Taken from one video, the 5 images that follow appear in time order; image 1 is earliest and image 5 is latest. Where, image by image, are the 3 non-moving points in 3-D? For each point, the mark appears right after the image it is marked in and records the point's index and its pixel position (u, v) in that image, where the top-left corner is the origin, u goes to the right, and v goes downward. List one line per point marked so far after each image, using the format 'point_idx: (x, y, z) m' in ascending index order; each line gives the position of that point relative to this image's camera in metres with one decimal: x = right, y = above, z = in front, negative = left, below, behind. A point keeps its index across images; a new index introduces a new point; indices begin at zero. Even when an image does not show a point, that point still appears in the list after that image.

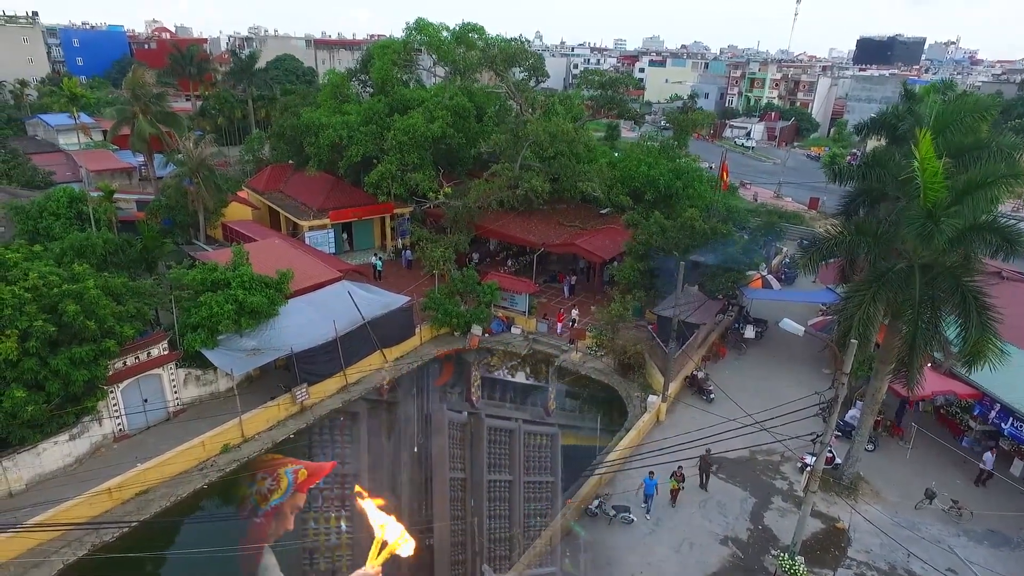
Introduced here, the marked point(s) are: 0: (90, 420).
0: (-10.0, -3.1, +14.0) m
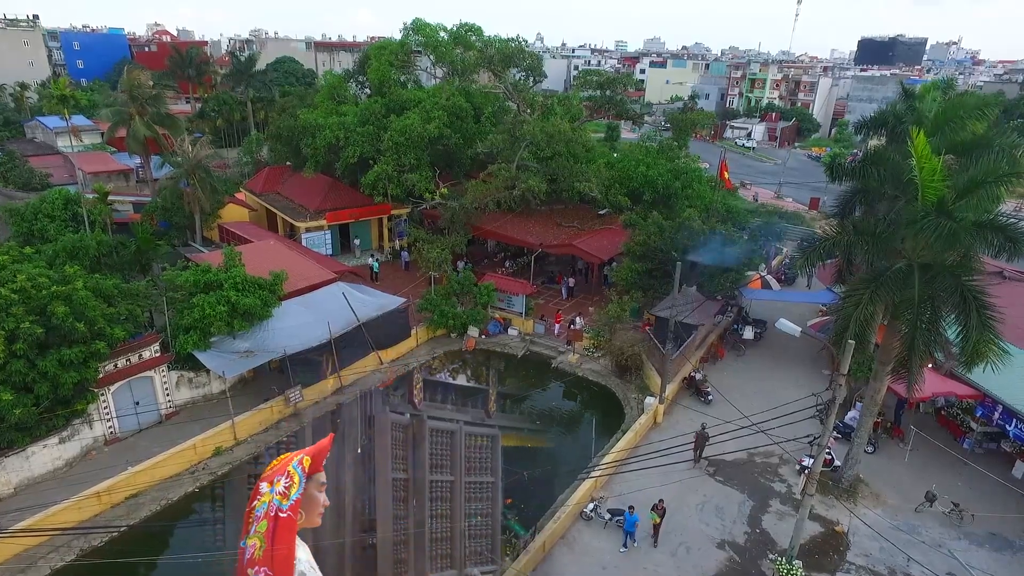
0: (-10.1, -3.2, +13.8) m
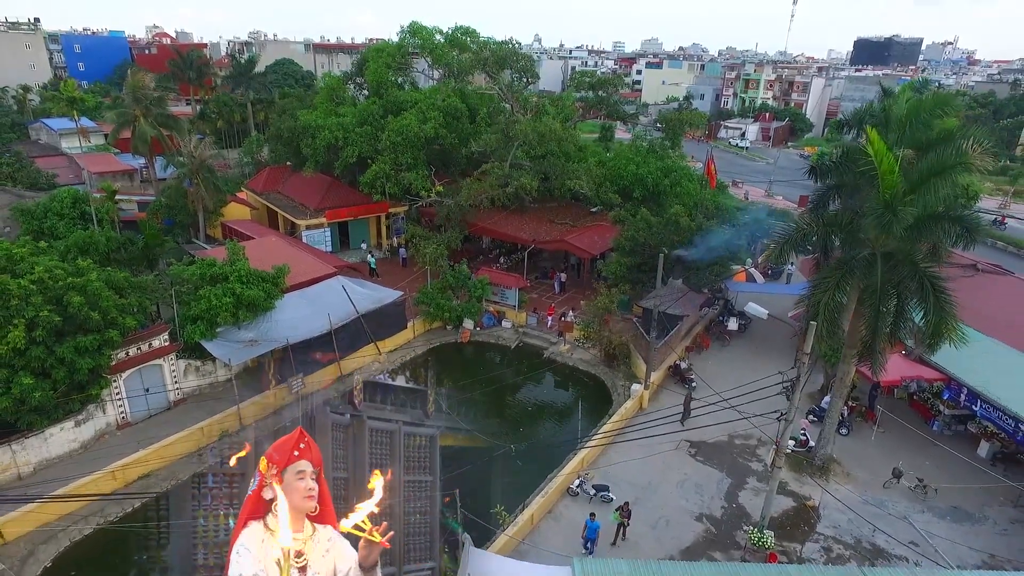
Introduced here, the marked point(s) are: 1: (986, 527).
0: (-10.4, -3.0, +14.6) m
1: (+10.4, -5.2, +12.9) m
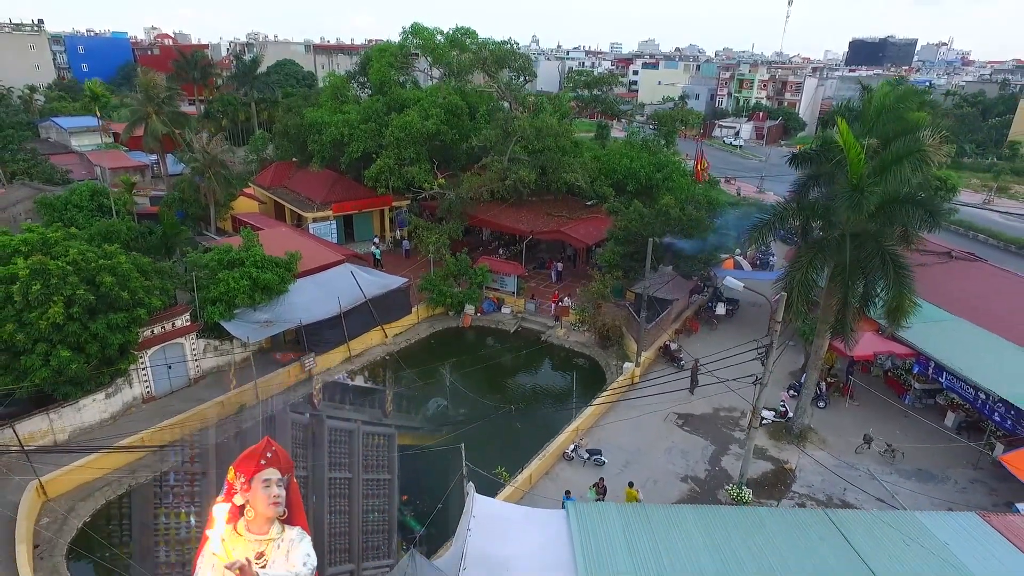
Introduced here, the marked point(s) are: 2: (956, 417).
0: (-10.4, -2.5, +15.7) m
1: (+10.4, -4.7, +14.1) m
2: (+12.0, -3.5, +15.9) m
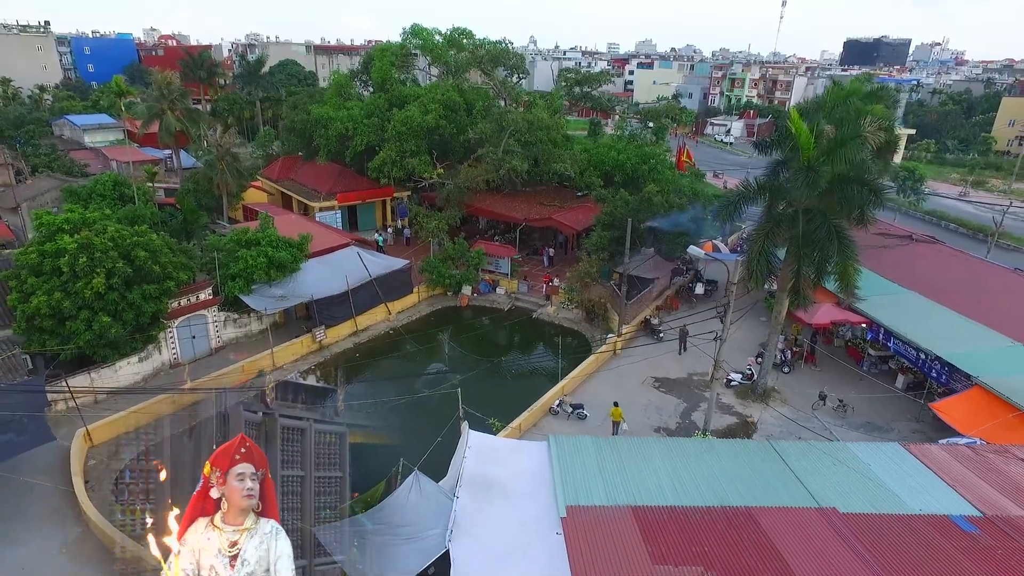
0: (-10.6, -1.7, +17.5) m
1: (+10.2, -3.9, +15.8) m
2: (+11.8, -2.7, +17.7) m
